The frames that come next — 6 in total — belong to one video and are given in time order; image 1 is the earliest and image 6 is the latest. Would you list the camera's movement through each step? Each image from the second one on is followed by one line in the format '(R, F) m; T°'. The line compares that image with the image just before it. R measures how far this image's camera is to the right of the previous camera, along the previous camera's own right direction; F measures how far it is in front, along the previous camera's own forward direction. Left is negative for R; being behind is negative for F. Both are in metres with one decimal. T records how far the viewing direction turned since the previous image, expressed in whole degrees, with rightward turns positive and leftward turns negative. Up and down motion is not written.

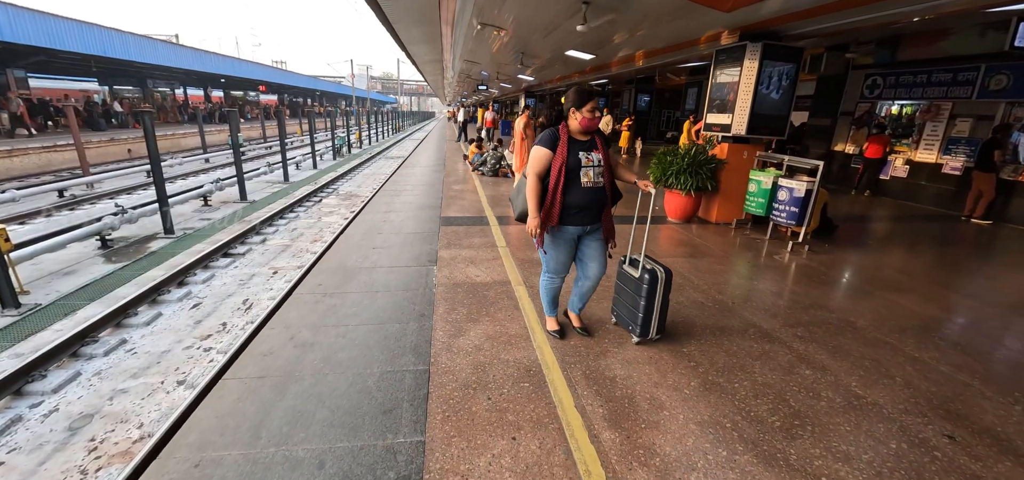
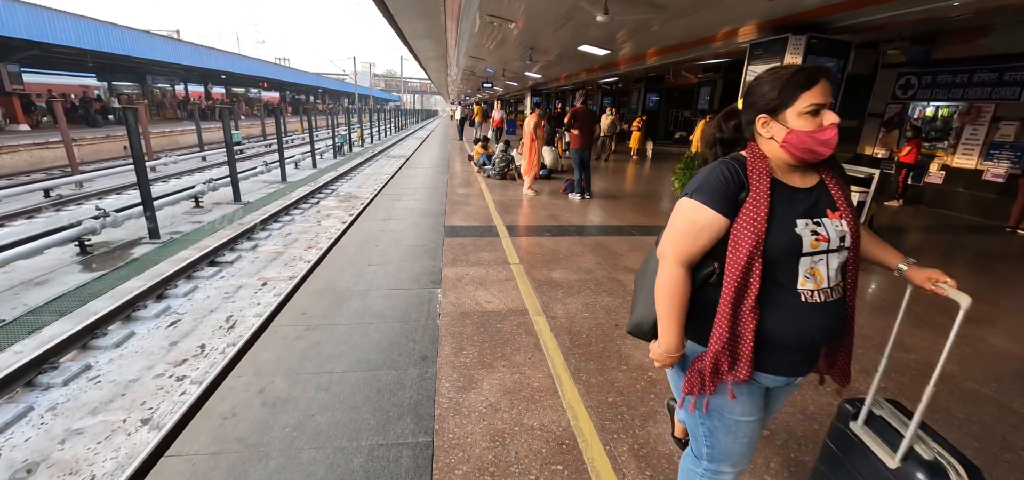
(-0.1, +0.5) m; 0°
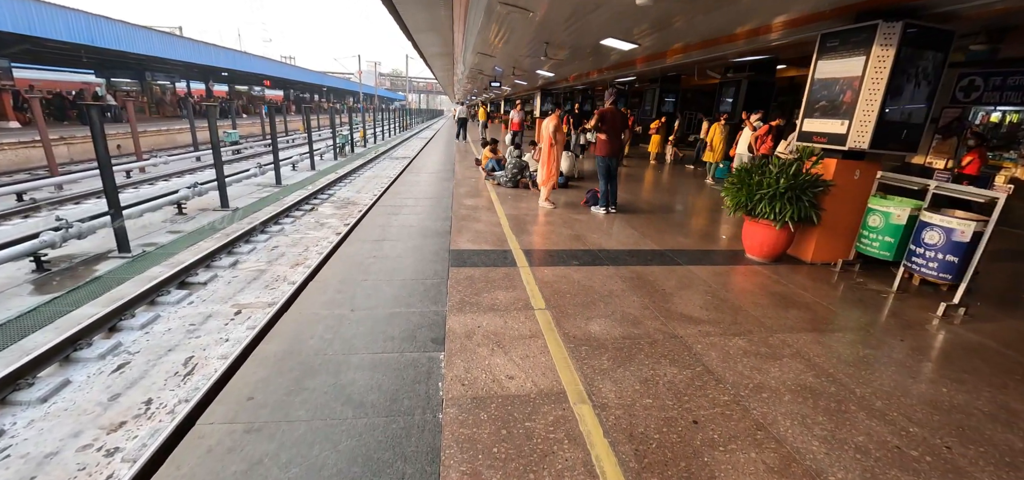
(-0.2, +0.8) m; -1°
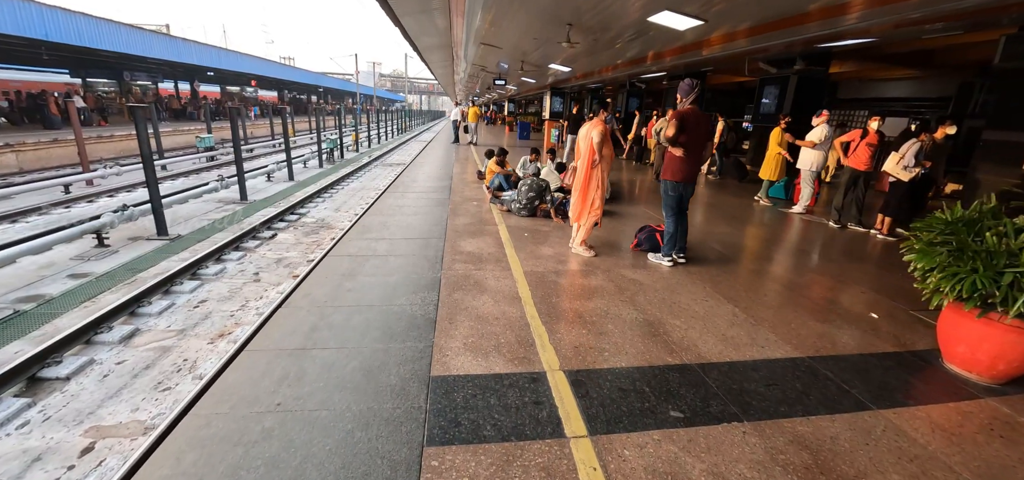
(-0.2, +1.8) m; 0°
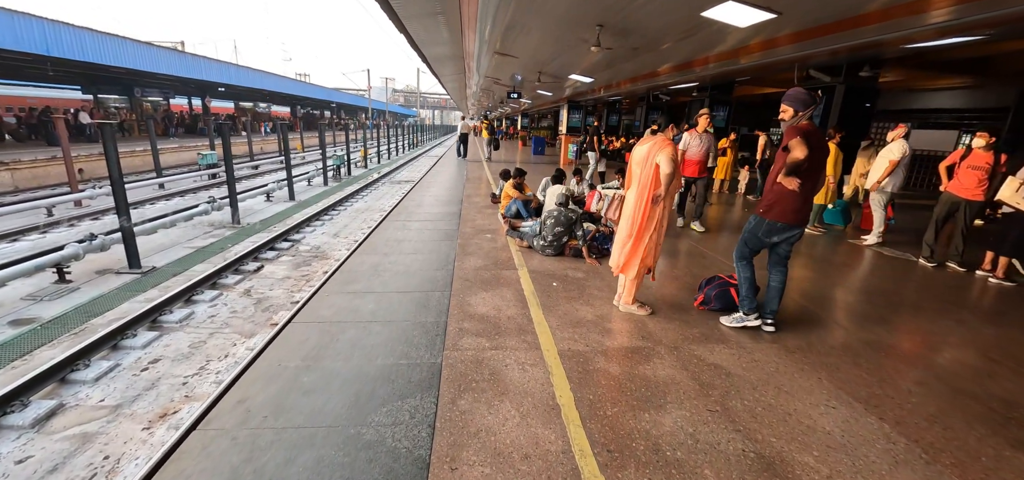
(-0.1, +1.0) m; -2°
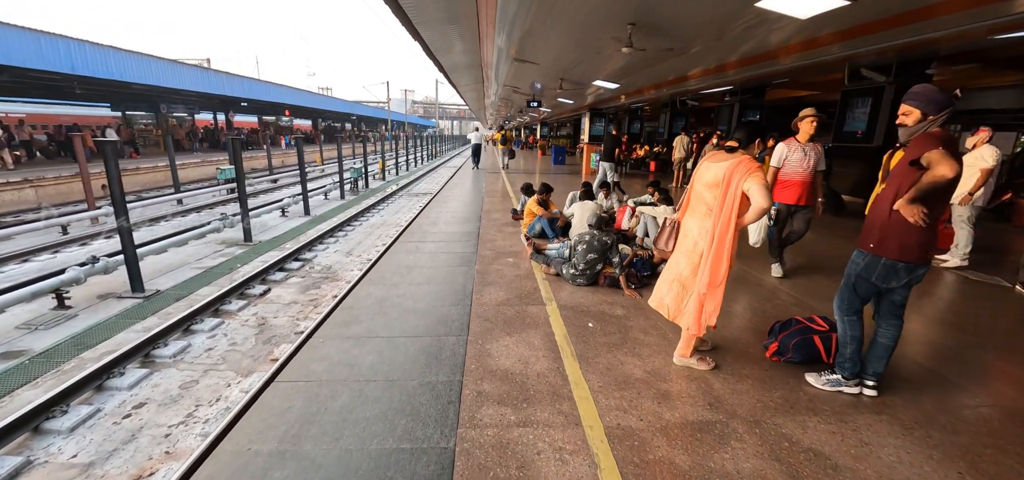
(-0.1, +0.5) m; -3°
